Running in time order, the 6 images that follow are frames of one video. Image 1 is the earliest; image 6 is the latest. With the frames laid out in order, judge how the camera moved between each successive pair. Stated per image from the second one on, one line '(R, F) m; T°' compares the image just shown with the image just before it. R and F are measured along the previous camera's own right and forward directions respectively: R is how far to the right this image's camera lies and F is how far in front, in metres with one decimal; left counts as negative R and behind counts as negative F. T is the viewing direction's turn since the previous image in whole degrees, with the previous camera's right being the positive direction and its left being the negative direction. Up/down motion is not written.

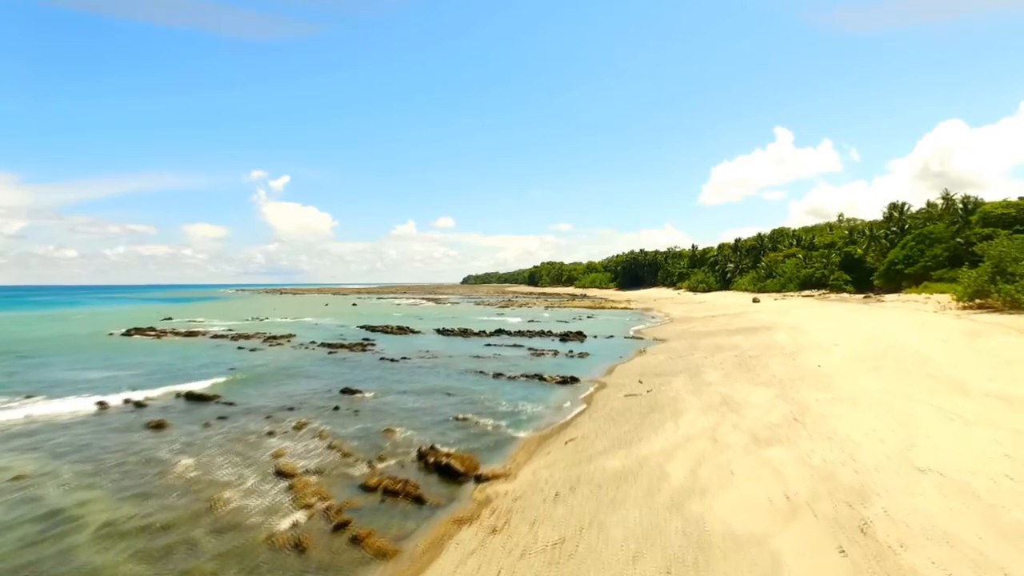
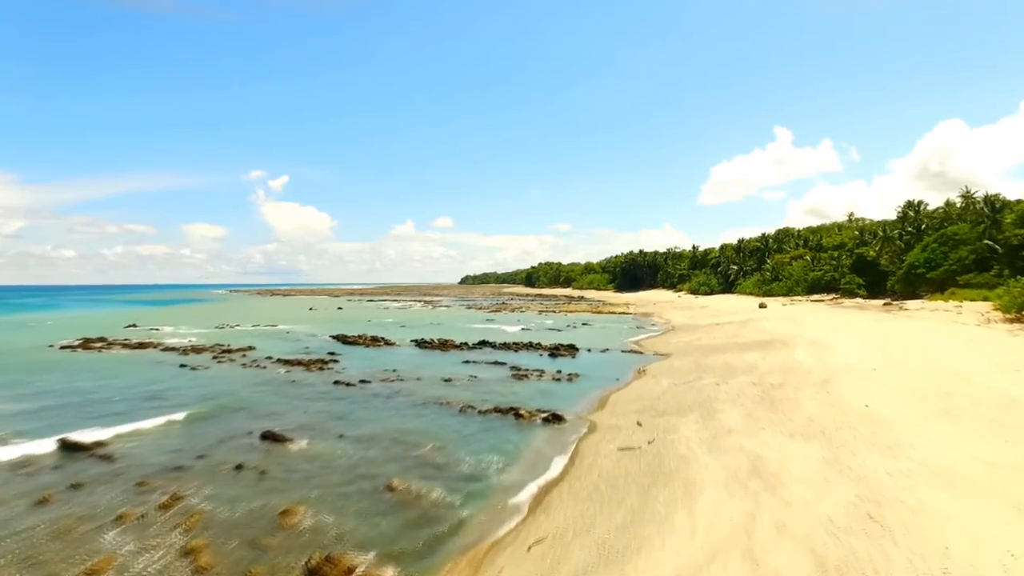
(+0.7, +3.1) m; 0°
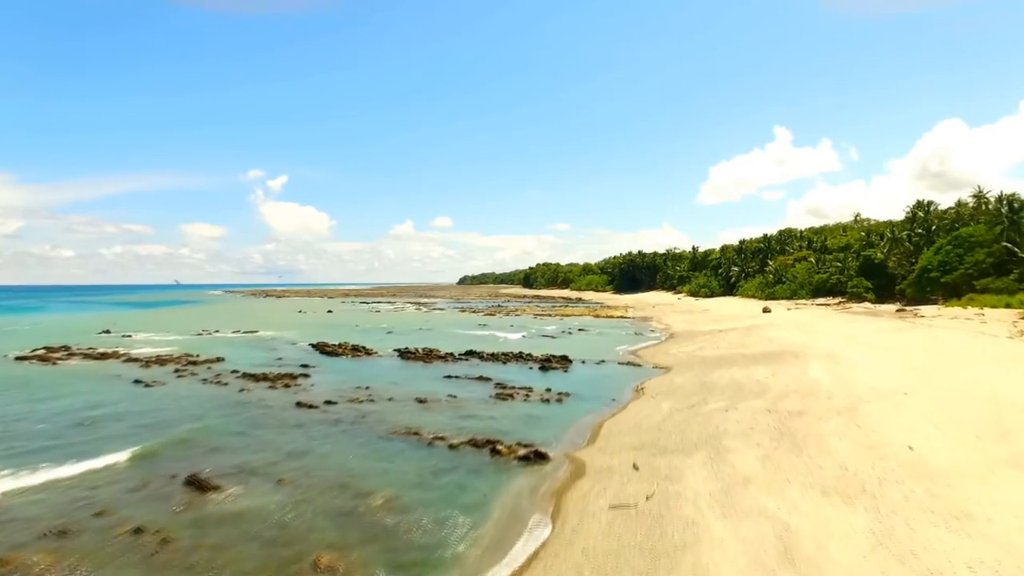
(+0.5, +1.9) m; 0°
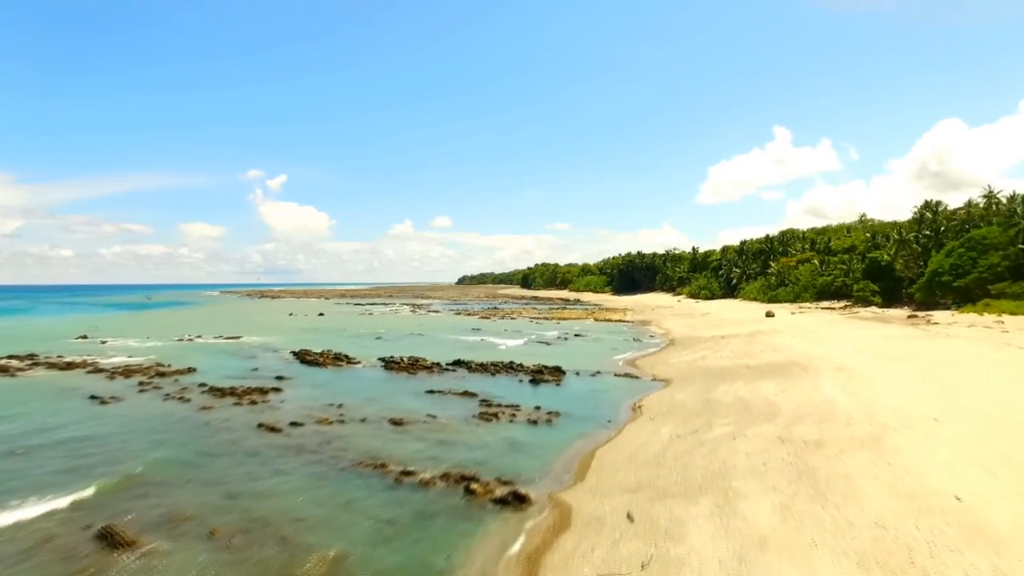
(+0.4, +1.5) m; 0°
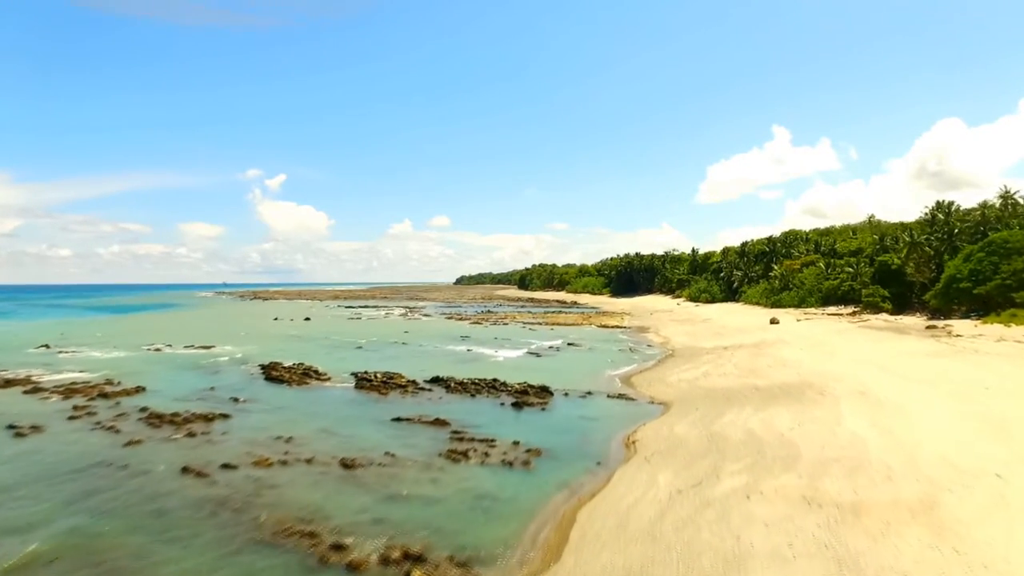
(+0.6, +2.3) m; 0°
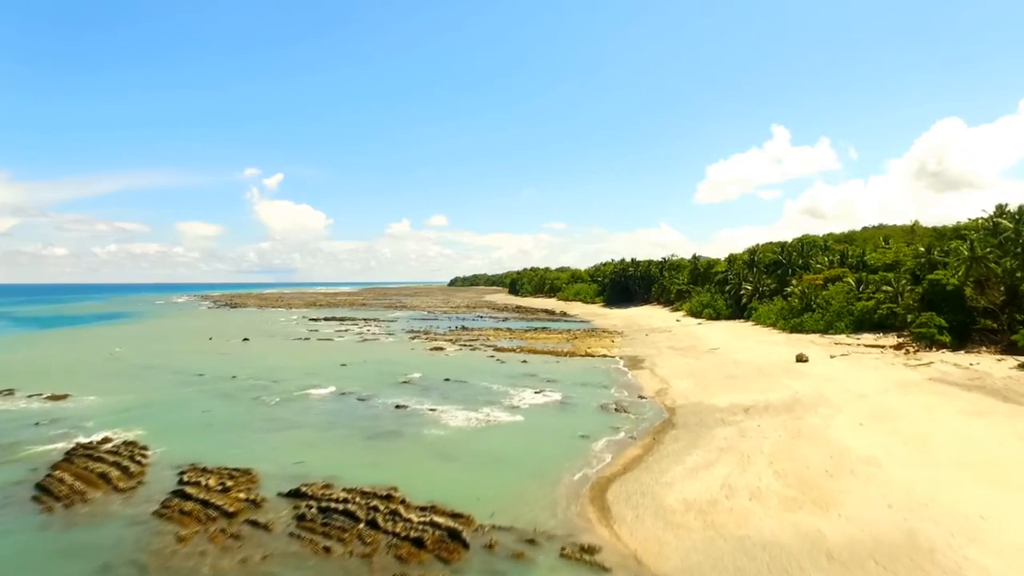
(+2.3, +8.8) m; 0°
